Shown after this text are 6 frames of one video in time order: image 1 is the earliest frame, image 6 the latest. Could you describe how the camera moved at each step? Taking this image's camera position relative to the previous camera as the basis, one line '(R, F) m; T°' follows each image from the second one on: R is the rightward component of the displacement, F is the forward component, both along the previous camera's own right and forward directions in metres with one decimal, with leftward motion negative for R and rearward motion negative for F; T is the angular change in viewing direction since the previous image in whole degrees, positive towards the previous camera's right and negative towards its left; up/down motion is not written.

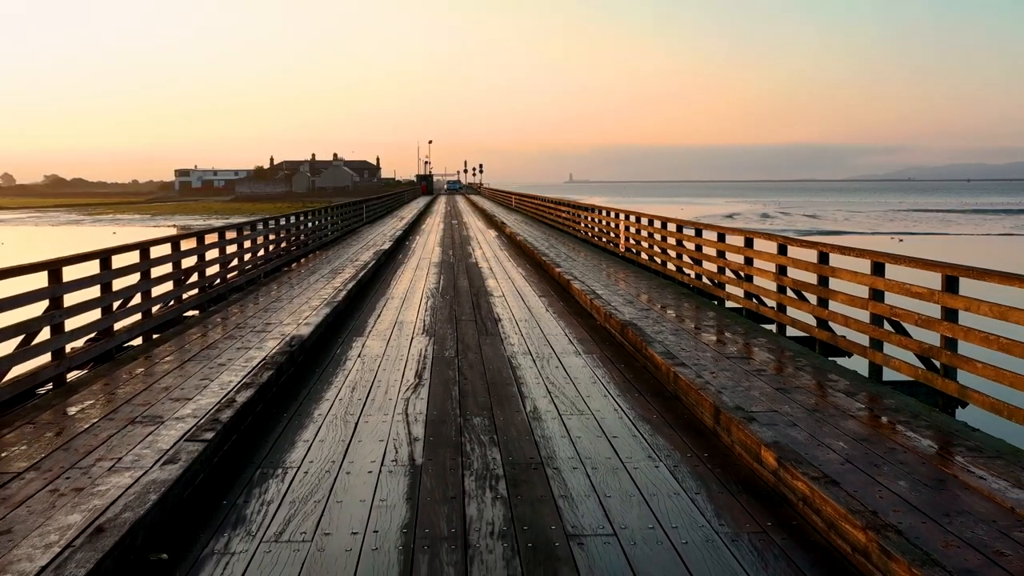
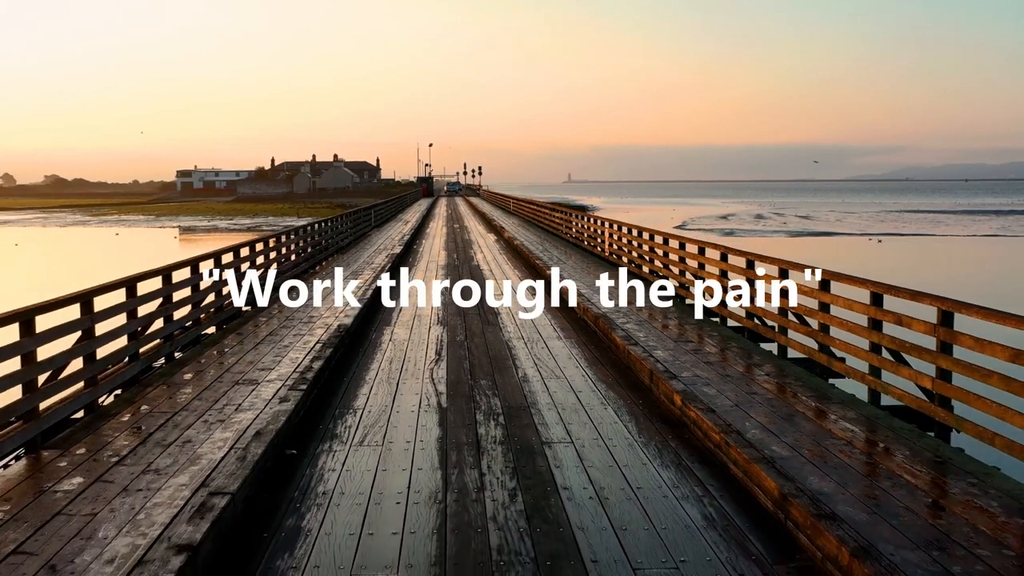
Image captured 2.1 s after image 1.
(0.0, -1.8) m; 0°
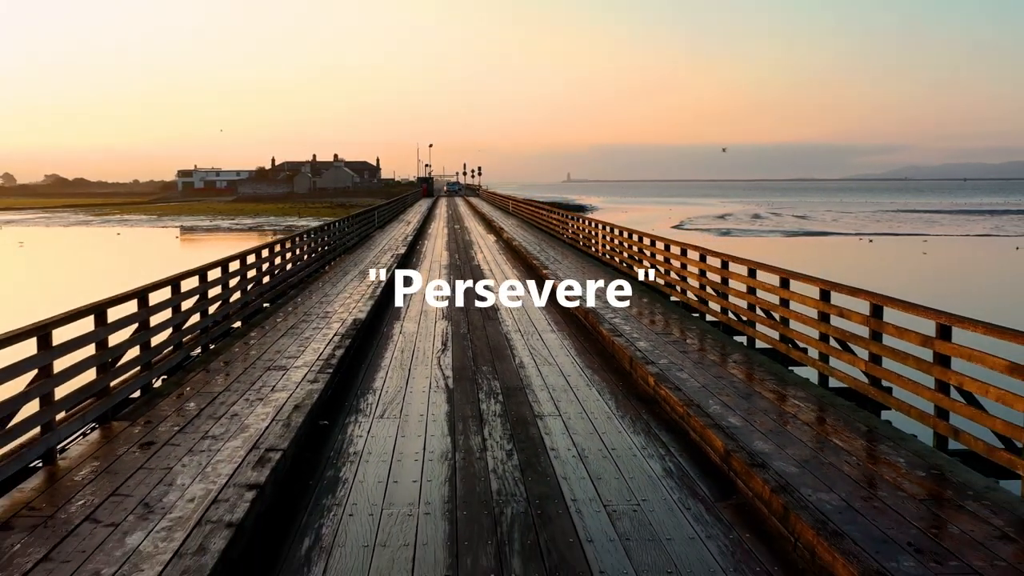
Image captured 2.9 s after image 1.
(0.0, -0.9) m; 0°
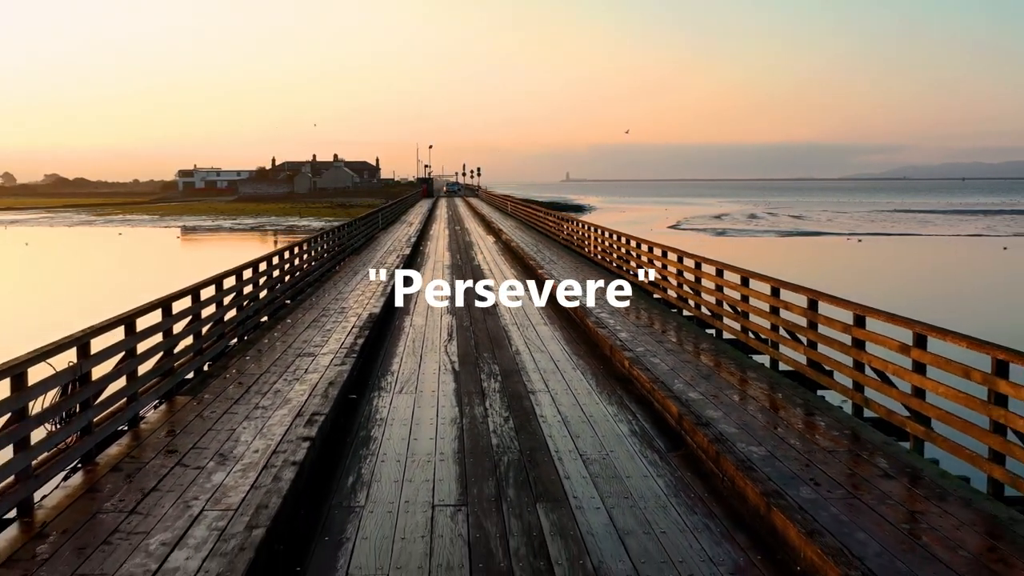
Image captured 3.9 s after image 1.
(0.0, -1.1) m; 0°
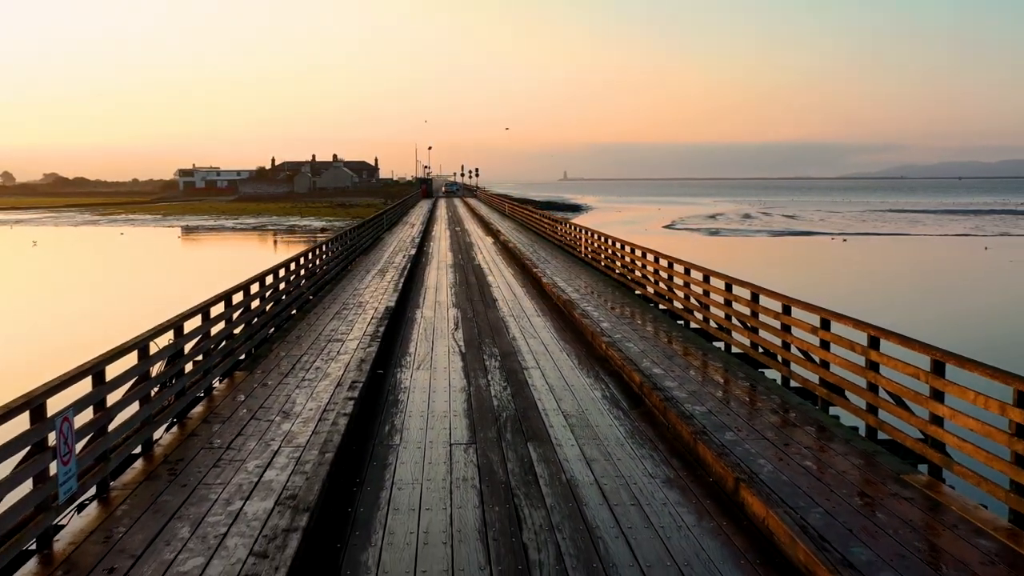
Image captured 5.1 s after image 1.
(0.0, -1.5) m; 0°
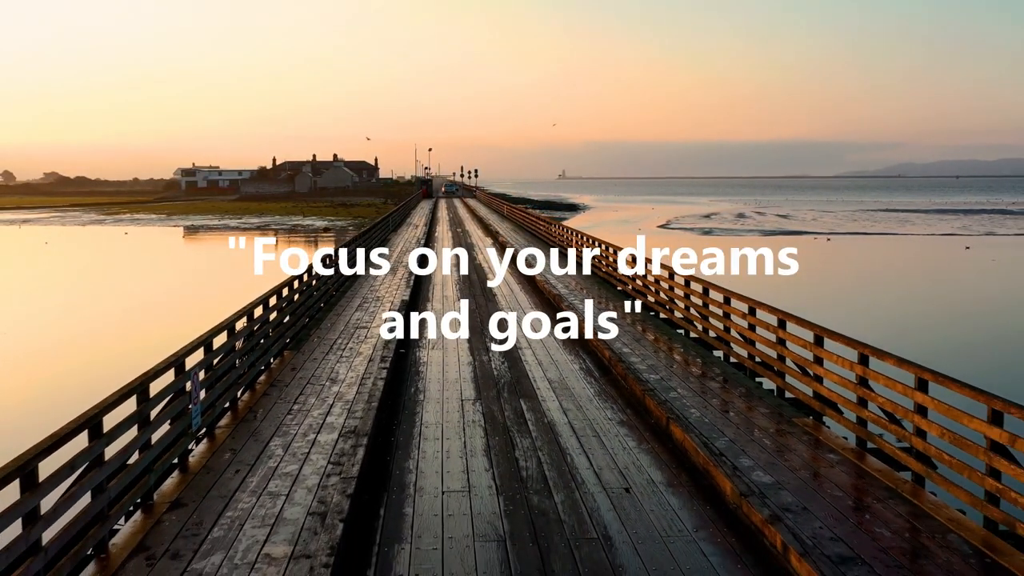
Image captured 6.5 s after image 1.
(0.0, -2.0) m; 0°
